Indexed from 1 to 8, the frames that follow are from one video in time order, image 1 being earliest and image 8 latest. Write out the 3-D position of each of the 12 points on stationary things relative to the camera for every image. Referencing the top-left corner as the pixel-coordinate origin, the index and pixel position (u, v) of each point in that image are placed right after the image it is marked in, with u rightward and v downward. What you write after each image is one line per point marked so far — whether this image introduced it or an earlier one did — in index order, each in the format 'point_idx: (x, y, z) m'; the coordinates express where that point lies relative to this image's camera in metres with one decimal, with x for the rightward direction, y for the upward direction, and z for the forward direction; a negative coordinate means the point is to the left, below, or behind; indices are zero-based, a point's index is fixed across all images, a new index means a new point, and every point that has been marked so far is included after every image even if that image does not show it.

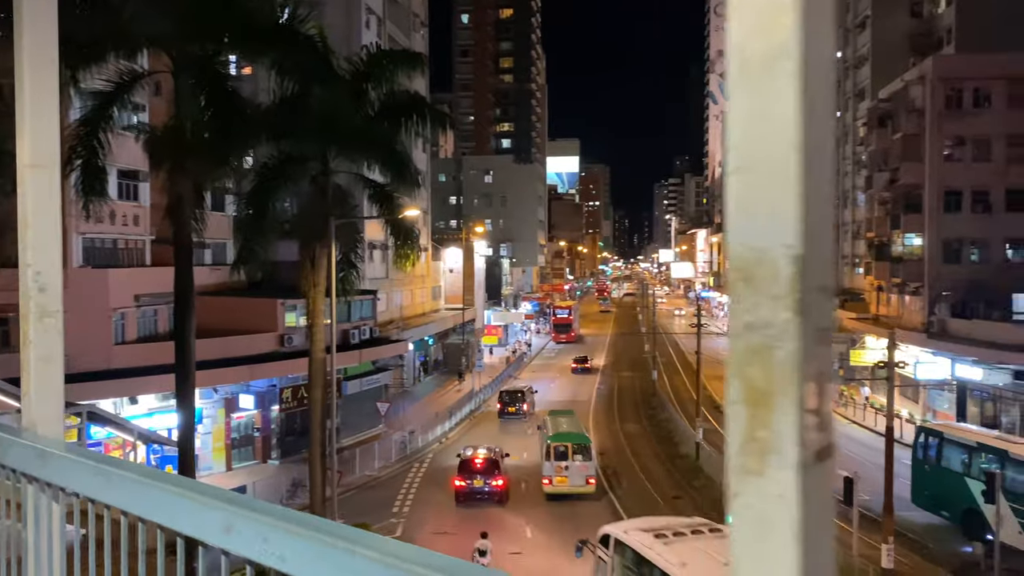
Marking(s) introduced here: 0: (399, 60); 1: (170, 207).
0: (-2.2, +4.4, +16.3) m
1: (-5.7, +1.4, +14.2) m
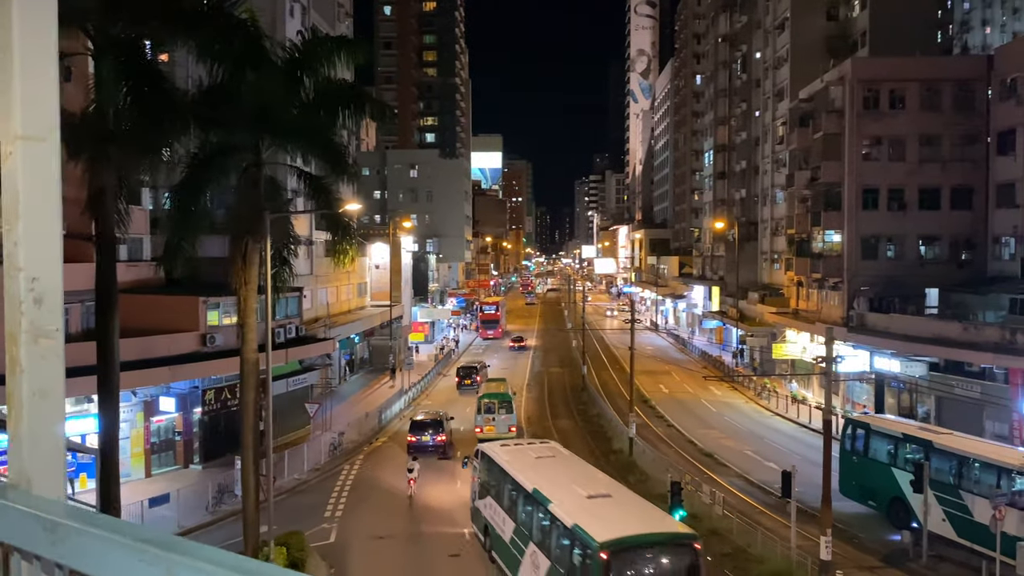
0: (-3.2, +4.5, +15.6) m
1: (-6.6, +1.4, +13.3) m
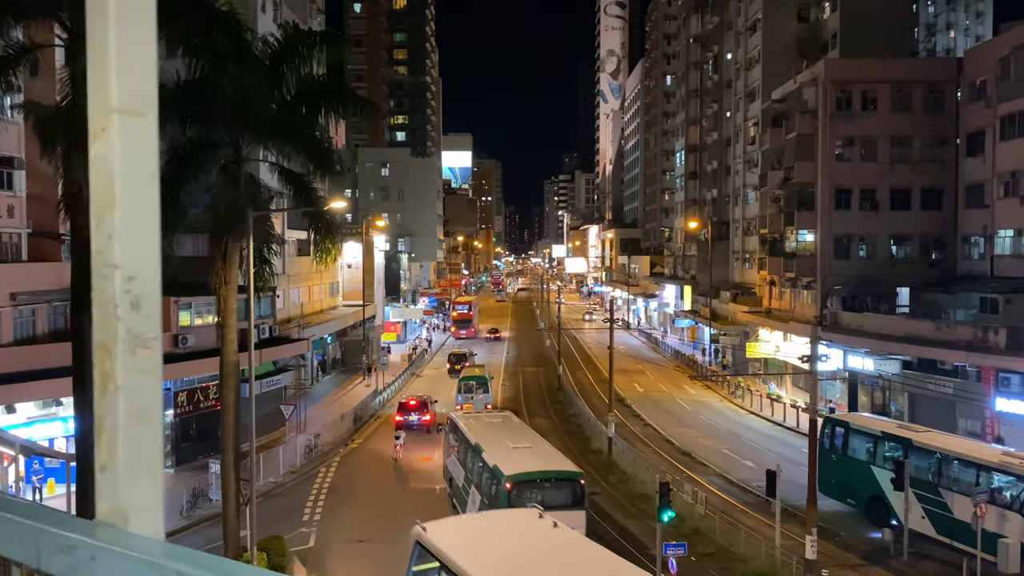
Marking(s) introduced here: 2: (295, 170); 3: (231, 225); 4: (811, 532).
0: (-3.5, +4.5, +15.3) m
1: (-6.7, +1.4, +12.8) m
2: (-4.1, +2.3, +16.2) m
3: (-5.0, +1.1, +14.8) m
4: (+5.9, -4.8, +16.5) m
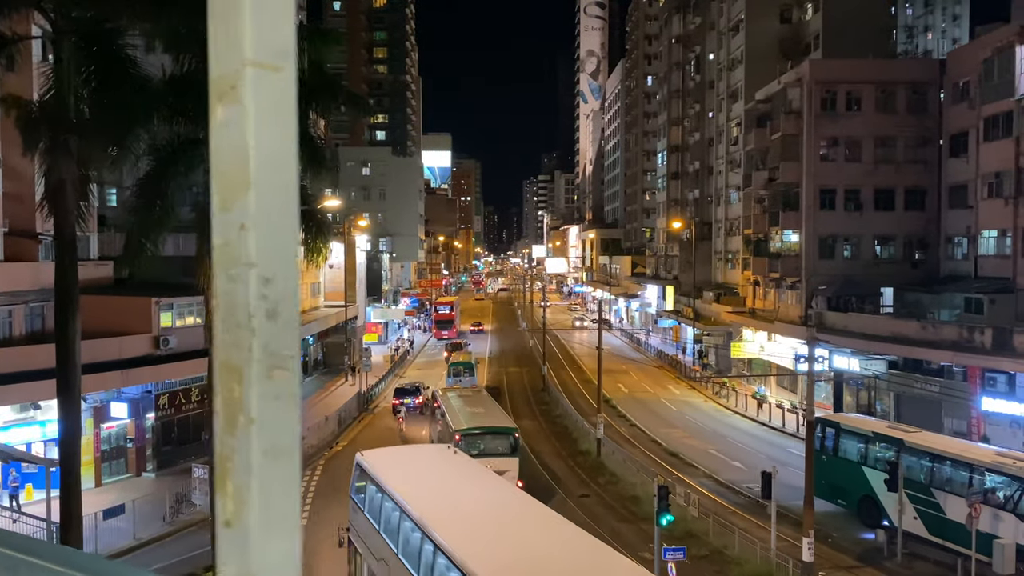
0: (-3.6, +4.5, +14.9) m
1: (-6.8, +1.4, +12.4) m
2: (-4.2, +2.3, +15.8) m
3: (-5.0, +1.1, +14.4) m
4: (+5.8, -4.8, +16.4) m
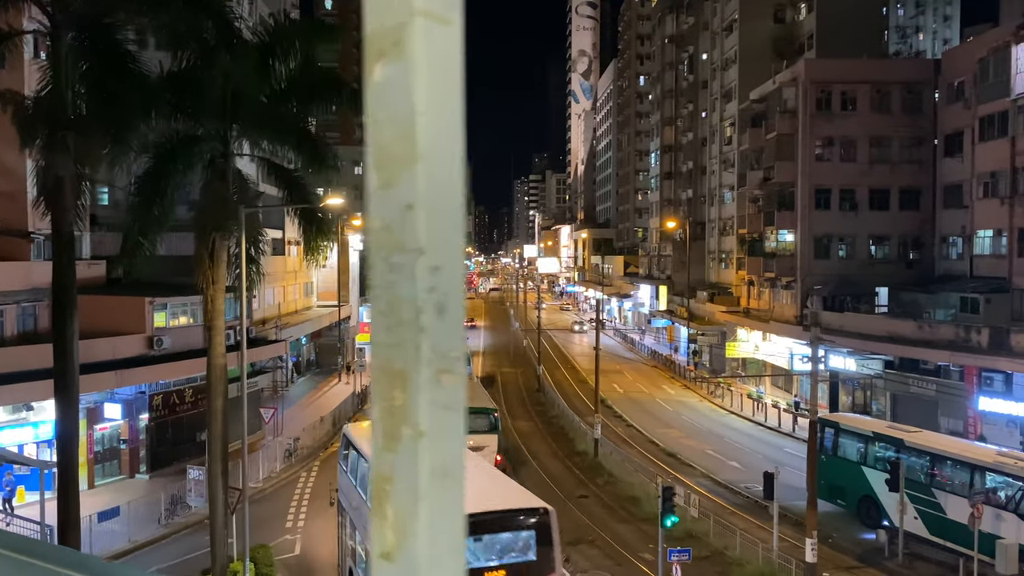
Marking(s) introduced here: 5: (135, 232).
0: (-3.5, +4.5, +14.7) m
1: (-6.7, +1.4, +12.2) m
2: (-4.2, +2.3, +15.6) m
3: (-5.0, +1.1, +14.2) m
4: (+5.8, -4.8, +16.3) m
5: (-6.1, +0.9, +13.7) m
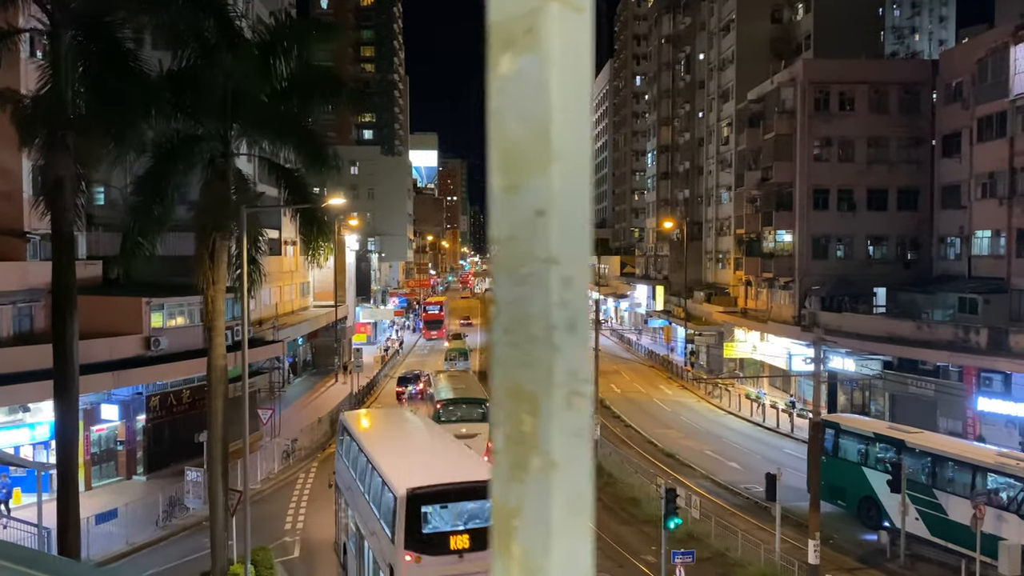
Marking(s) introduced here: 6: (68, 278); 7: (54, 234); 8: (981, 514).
0: (-3.5, +4.5, +14.6) m
1: (-6.6, +1.4, +12.0) m
2: (-4.1, +2.3, +15.5) m
3: (-4.9, +1.1, +14.1) m
4: (+5.8, -4.8, +16.3) m
5: (-6.1, +0.9, +13.6) m
6: (-6.4, +0.1, +12.1) m
7: (-6.5, +0.8, +12.0) m
8: (+9.2, -4.4, +16.5) m
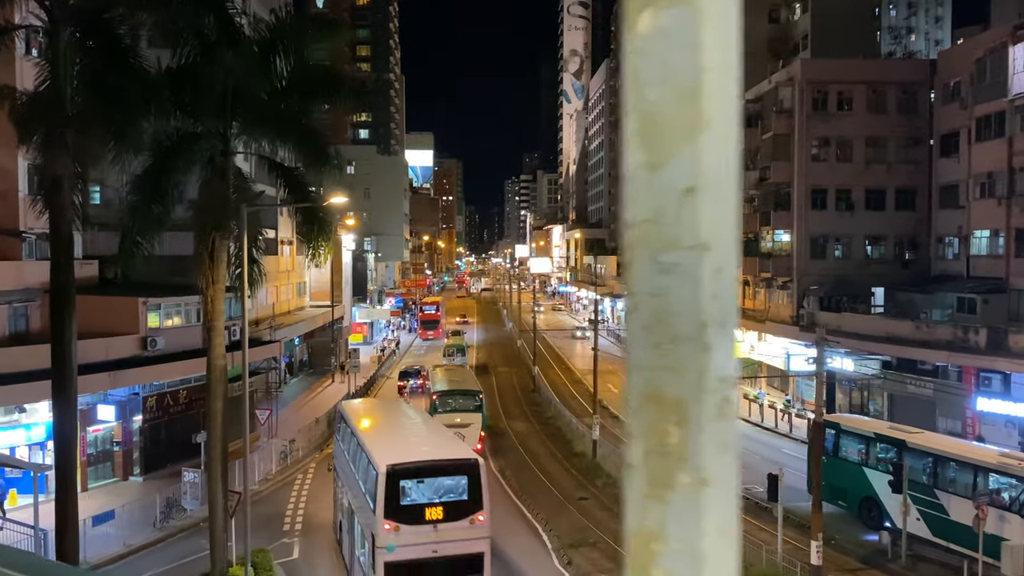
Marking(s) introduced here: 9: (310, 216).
0: (-3.4, +4.5, +14.5) m
1: (-6.6, +1.4, +11.9) m
2: (-4.1, +2.3, +15.4) m
3: (-4.9, +1.1, +14.0) m
4: (+5.8, -4.8, +16.2) m
5: (-6.0, +0.9, +13.4) m
6: (-6.3, +0.2, +11.9) m
7: (-6.5, +0.8, +11.9) m
8: (+9.2, -4.4, +16.4) m
9: (-3.7, +1.3, +15.2) m
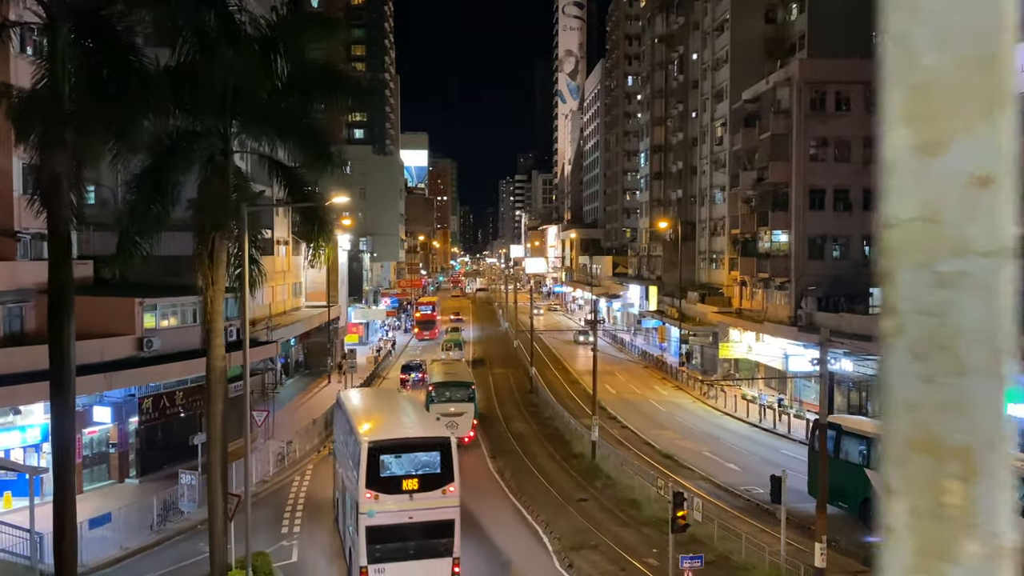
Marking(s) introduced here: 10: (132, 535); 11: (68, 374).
0: (-3.4, +4.5, +14.3) m
1: (-6.5, +1.4, +11.7) m
2: (-4.1, +2.3, +15.2) m
3: (-4.8, +1.1, +13.8) m
4: (+5.9, -4.8, +16.1) m
5: (-6.0, +0.9, +13.3) m
6: (-6.3, +0.1, +11.8) m
7: (-6.4, +0.8, +11.7) m
8: (+9.2, -4.4, +16.3) m
9: (-3.6, +1.3, +15.0) m
10: (-9.0, -5.8, +19.9) m
11: (-6.2, -1.2, +11.8) m
